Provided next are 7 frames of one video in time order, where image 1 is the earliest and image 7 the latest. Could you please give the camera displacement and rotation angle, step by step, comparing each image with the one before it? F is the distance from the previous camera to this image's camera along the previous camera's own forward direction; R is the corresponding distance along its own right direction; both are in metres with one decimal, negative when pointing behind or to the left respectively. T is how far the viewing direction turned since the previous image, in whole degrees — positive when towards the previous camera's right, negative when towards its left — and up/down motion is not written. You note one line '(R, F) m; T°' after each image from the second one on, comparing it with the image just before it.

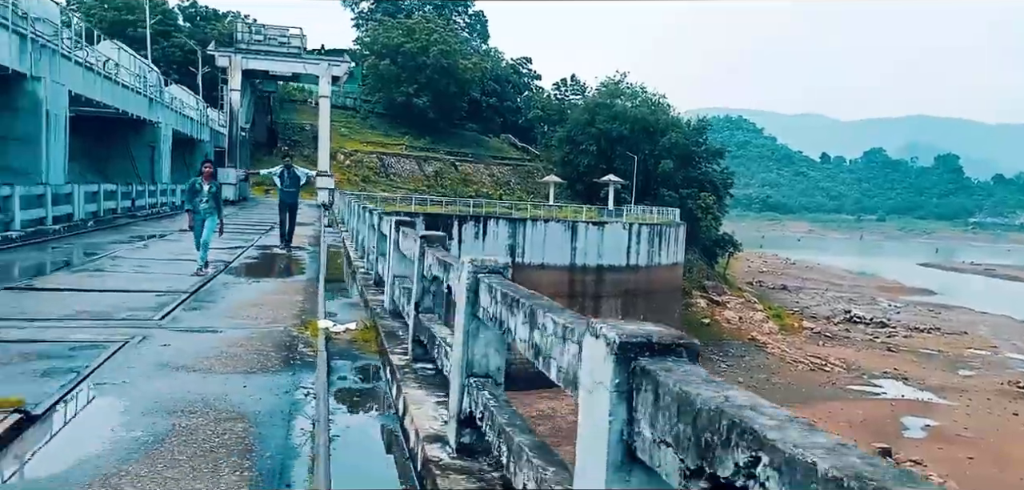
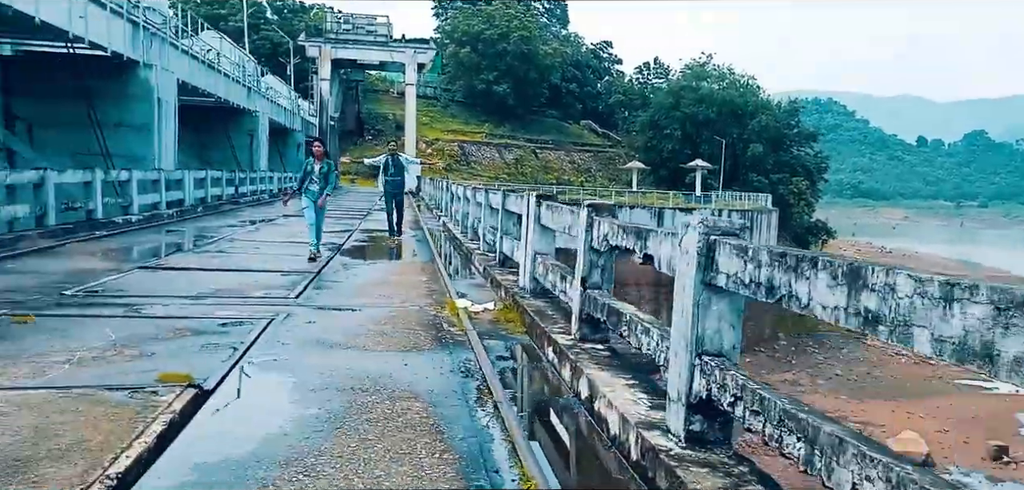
(-0.6, +0.4) m; -6°
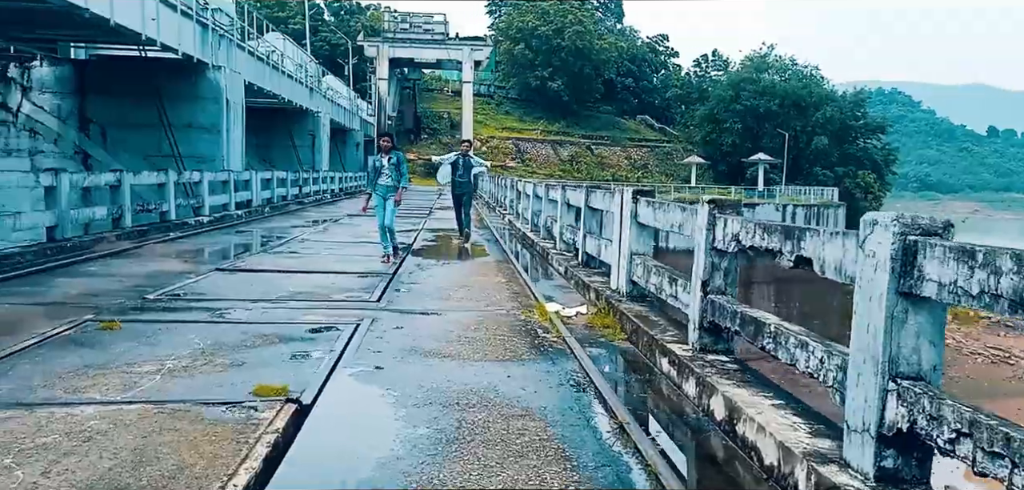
(-0.3, +0.4) m; -4°
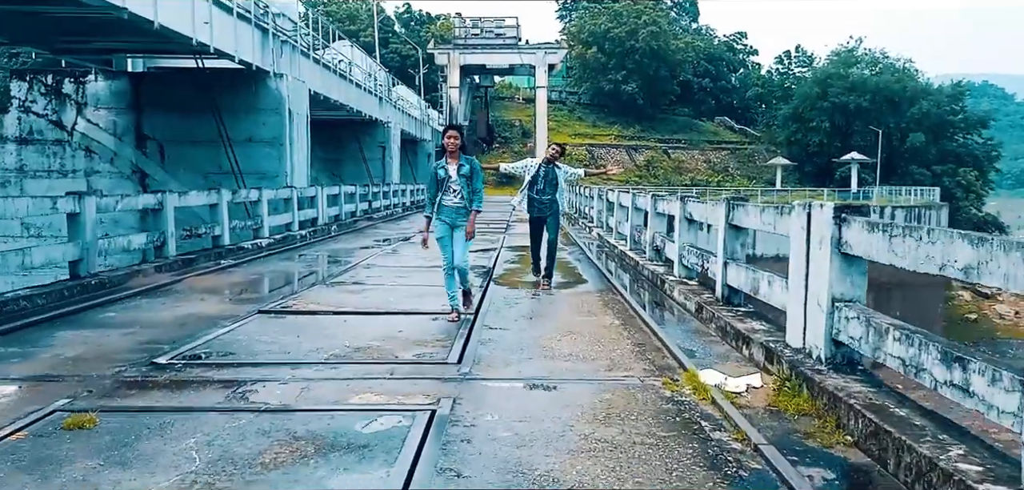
(-0.4, +1.9) m; -5°
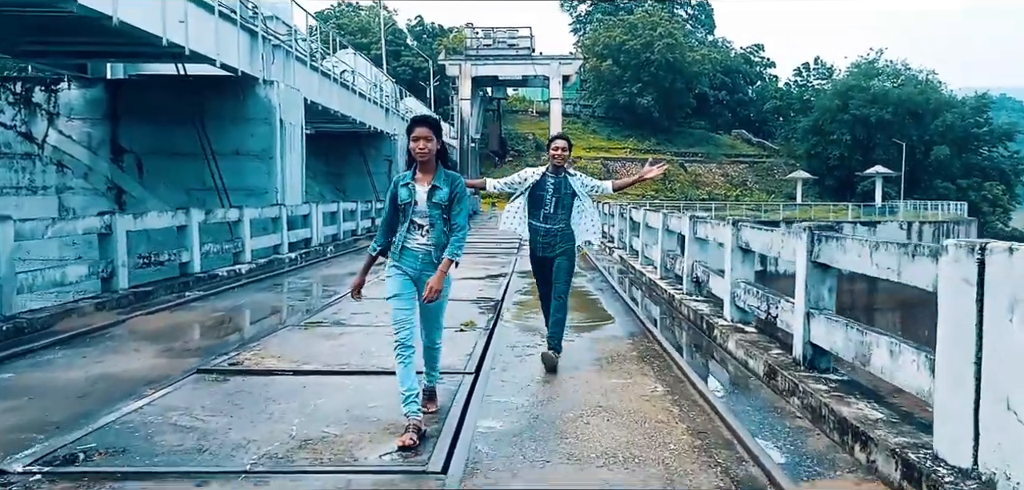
(0.0, +1.6) m; -1°
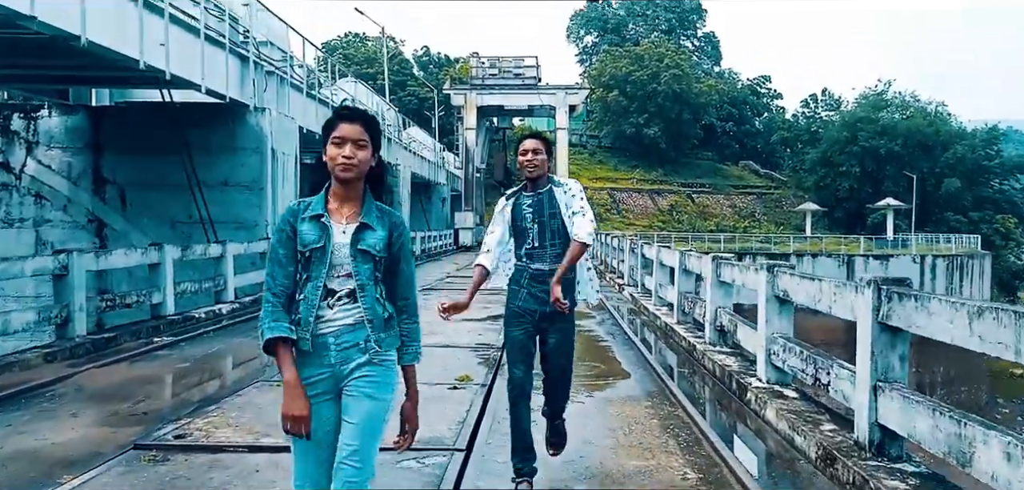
(0.0, +0.9) m; 0°
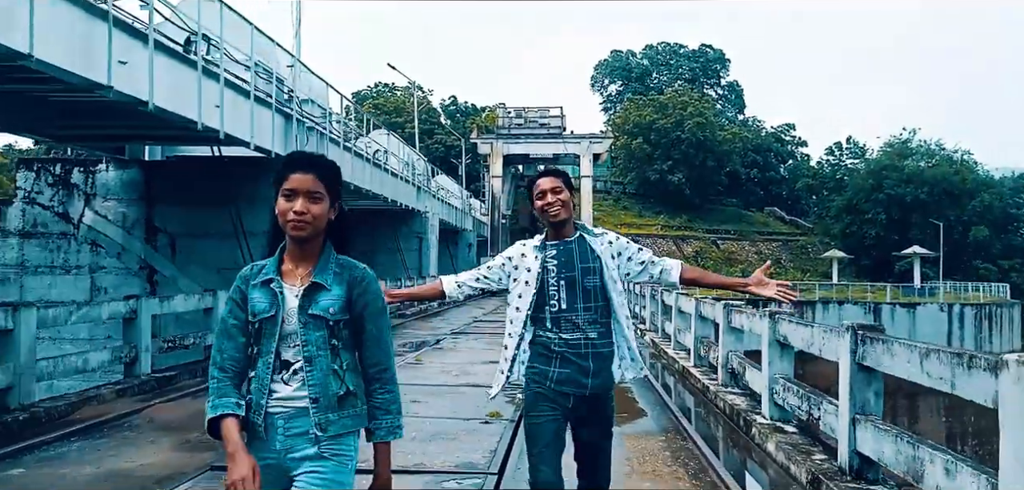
(0.0, -0.7) m; -2°
